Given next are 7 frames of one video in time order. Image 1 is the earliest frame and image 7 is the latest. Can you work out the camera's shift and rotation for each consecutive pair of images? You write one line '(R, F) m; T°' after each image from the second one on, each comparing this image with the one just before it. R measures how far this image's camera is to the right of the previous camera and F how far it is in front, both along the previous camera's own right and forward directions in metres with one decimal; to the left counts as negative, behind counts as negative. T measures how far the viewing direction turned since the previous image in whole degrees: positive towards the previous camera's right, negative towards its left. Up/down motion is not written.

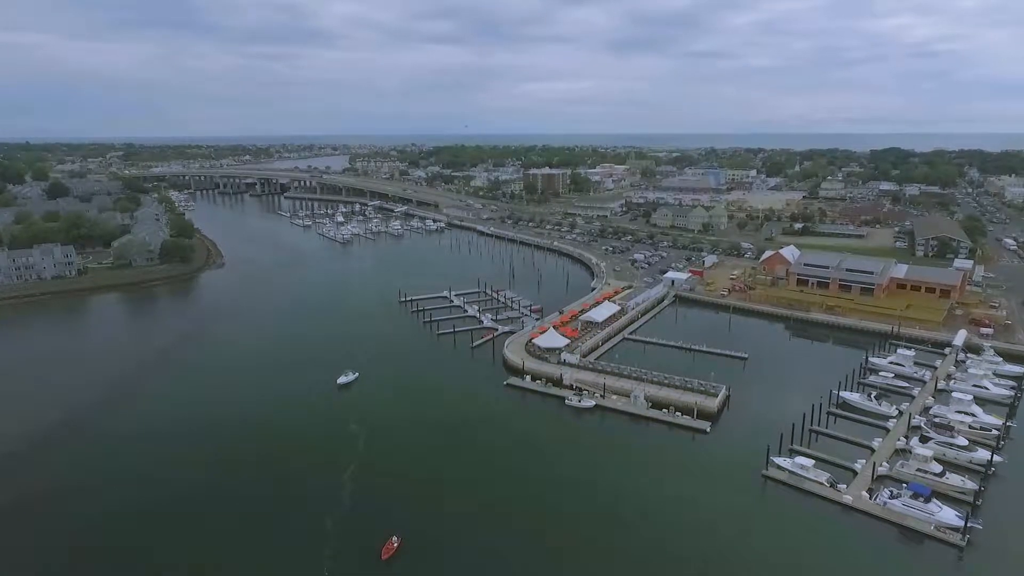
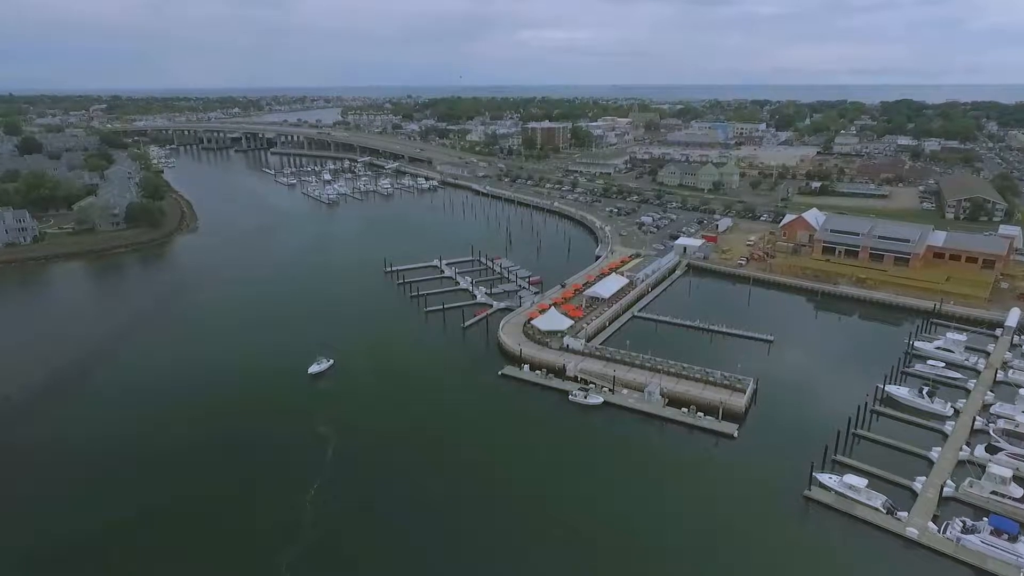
(+0.1, +4.0) m; 0°
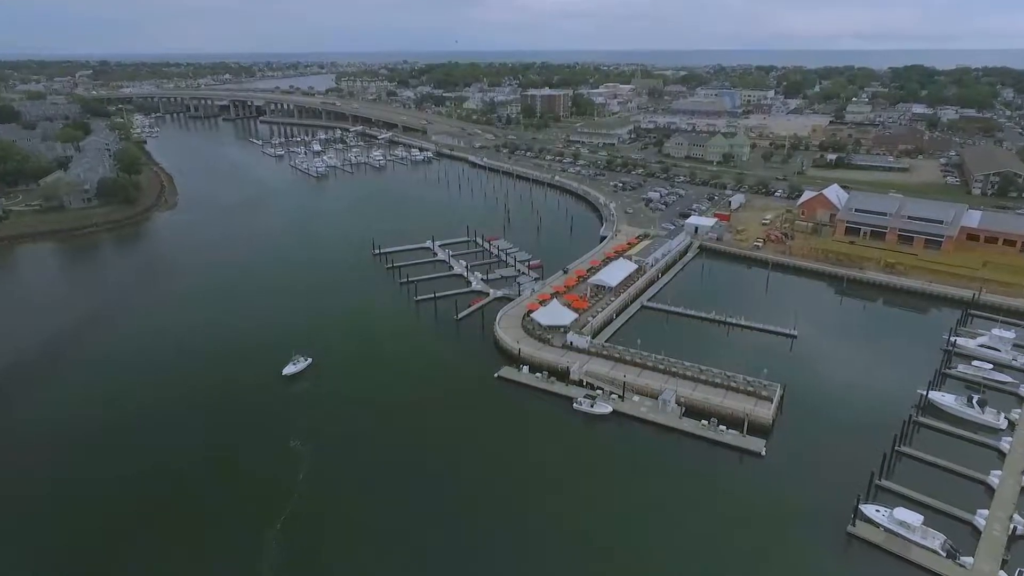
(+0.1, +2.9) m; 0°
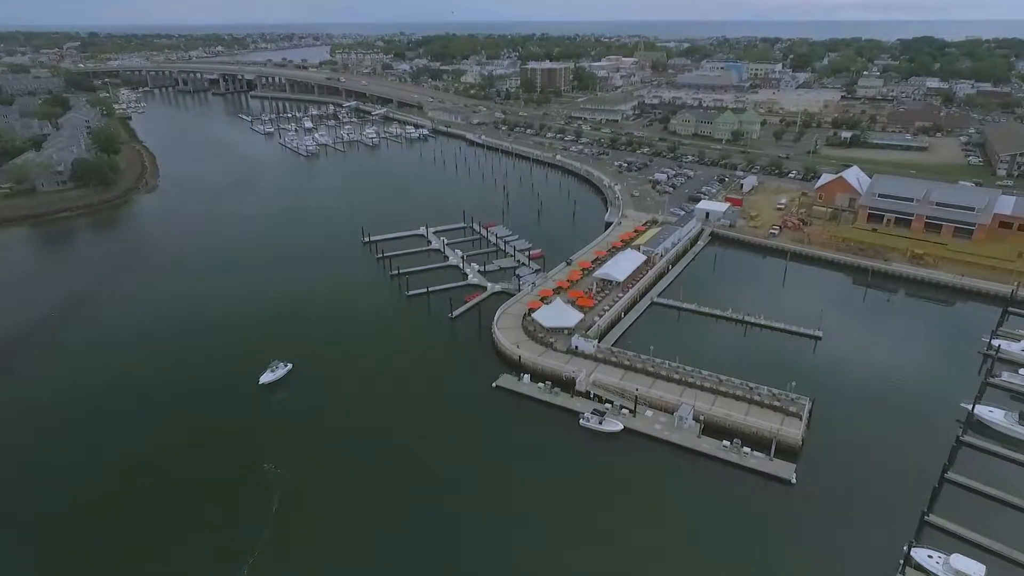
(0.0, +2.3) m; 0°
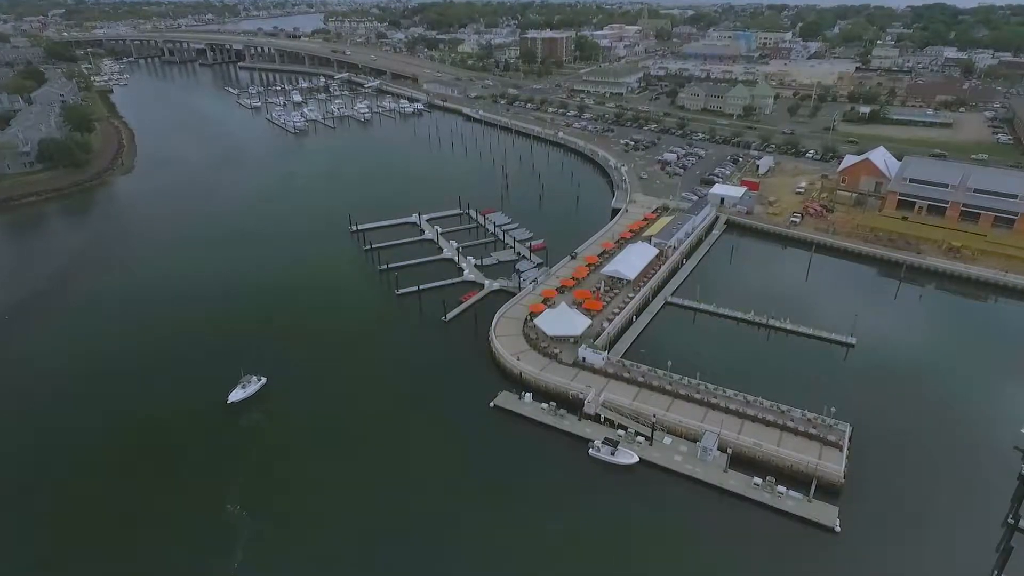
(0.0, +2.5) m; 0°
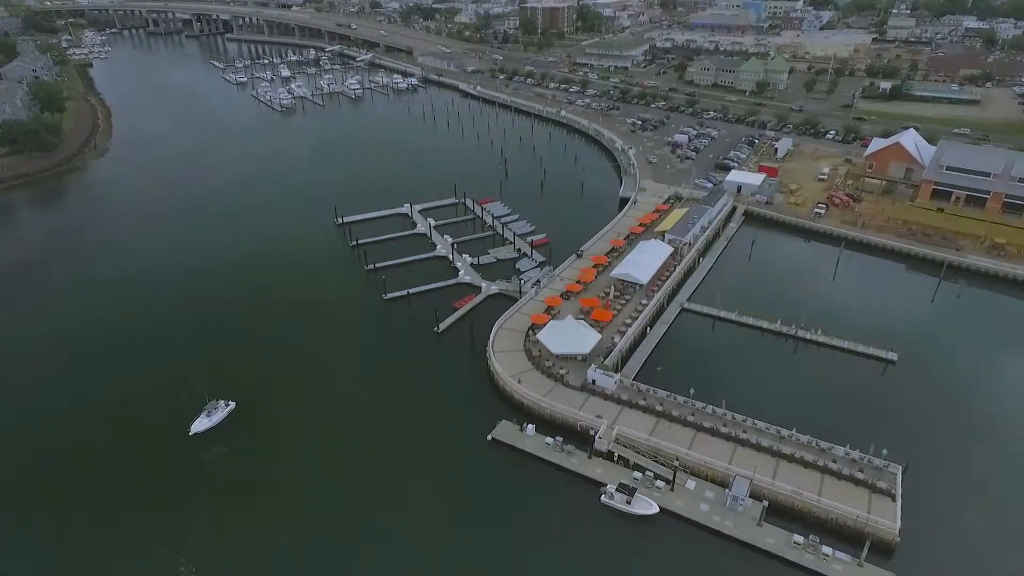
(0.0, +2.5) m; 0°
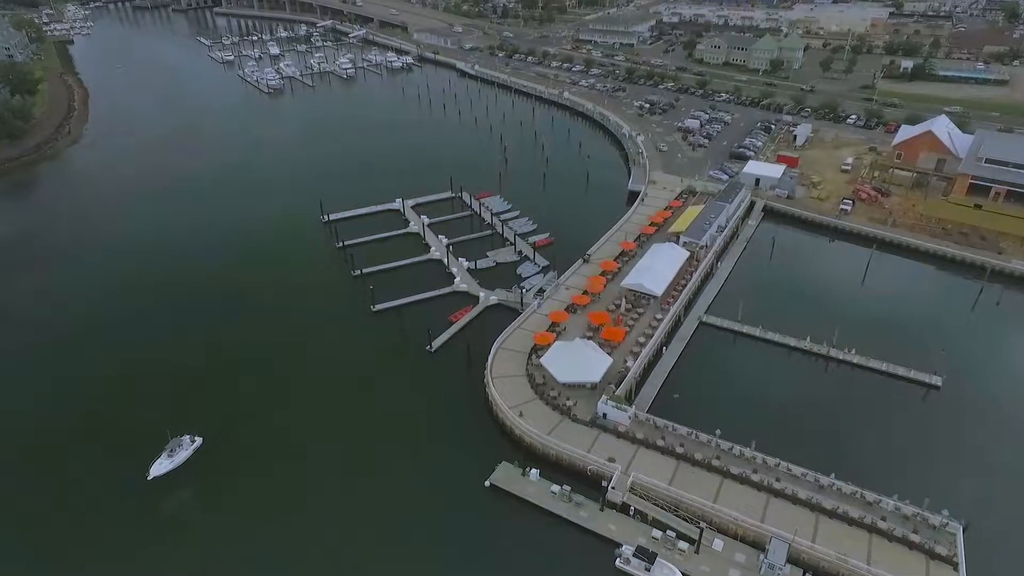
(0.0, +2.2) m; 0°
